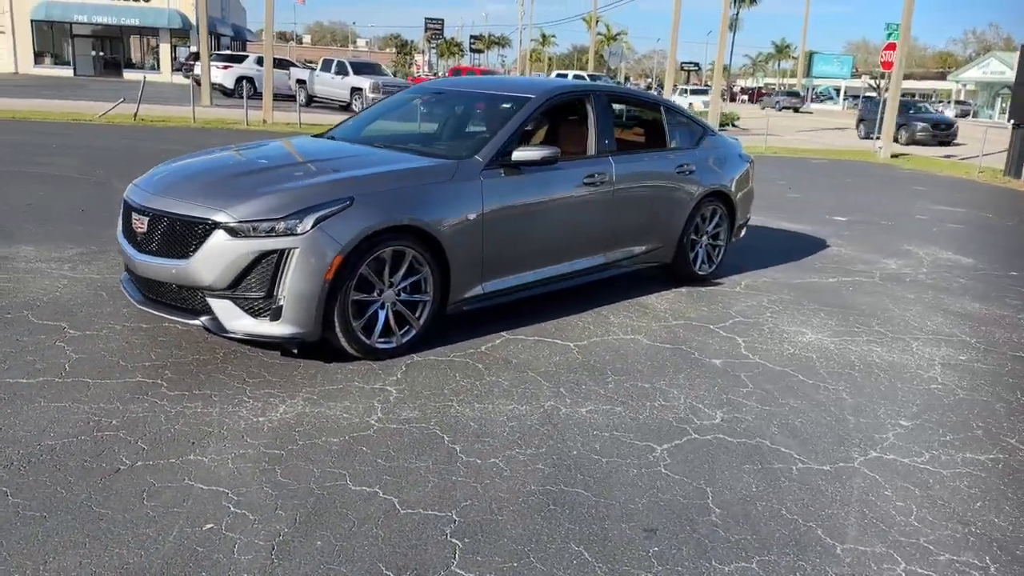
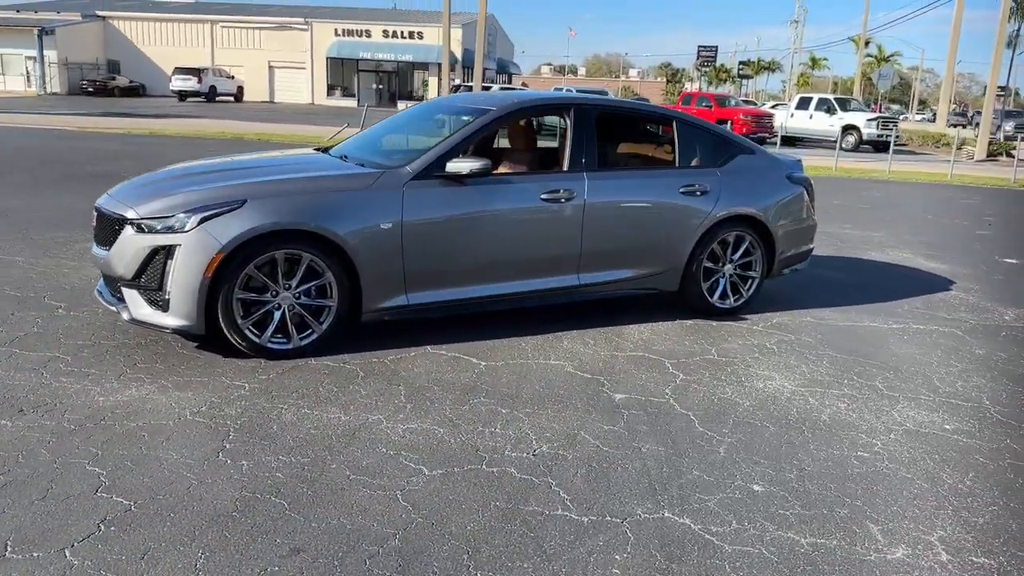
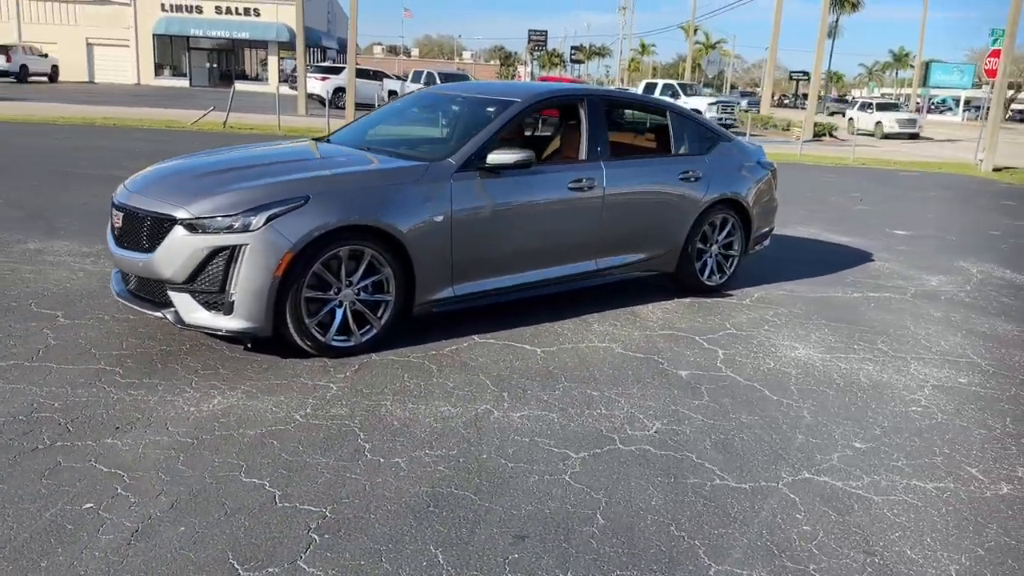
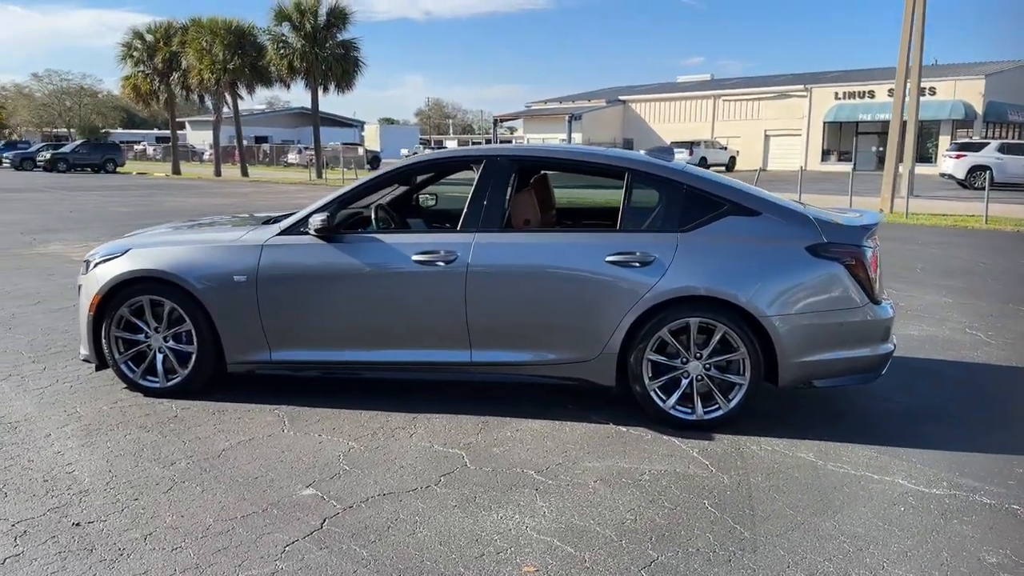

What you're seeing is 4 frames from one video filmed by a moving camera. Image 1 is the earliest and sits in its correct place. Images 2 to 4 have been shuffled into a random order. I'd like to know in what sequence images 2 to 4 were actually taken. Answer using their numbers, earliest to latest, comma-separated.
3, 2, 4
